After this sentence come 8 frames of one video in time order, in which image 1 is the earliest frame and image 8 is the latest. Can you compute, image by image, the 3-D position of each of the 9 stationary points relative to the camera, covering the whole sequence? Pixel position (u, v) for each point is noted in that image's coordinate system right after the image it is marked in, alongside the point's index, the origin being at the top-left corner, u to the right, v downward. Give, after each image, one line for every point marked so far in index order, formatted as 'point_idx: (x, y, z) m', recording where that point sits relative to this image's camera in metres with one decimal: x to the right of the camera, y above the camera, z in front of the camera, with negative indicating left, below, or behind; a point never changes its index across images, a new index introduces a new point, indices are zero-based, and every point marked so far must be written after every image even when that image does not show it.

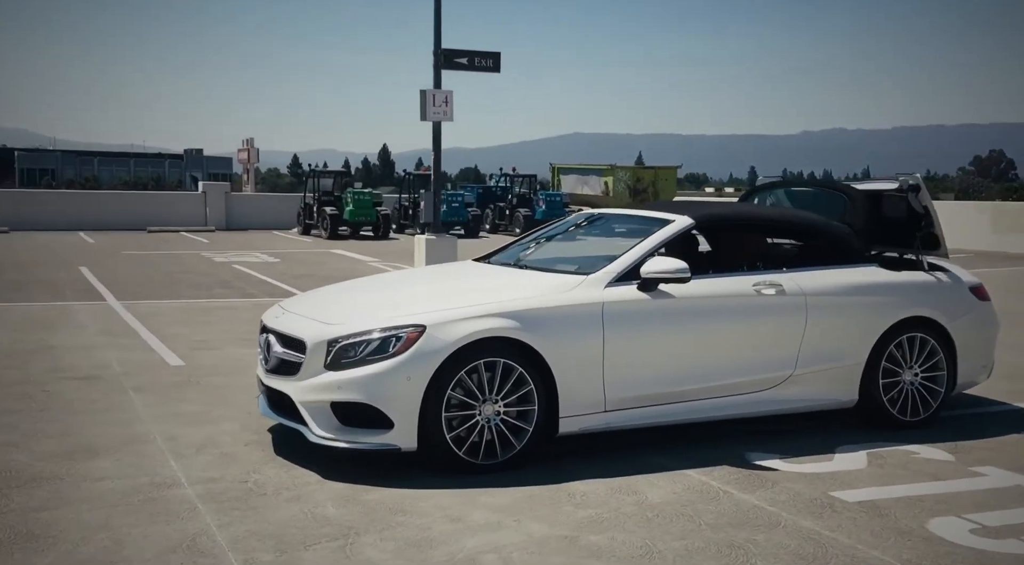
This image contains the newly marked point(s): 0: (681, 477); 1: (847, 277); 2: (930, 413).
0: (+0.9, -1.0, +4.6) m
1: (+2.2, 0.0, +5.9) m
2: (+2.9, -0.9, +6.0) m
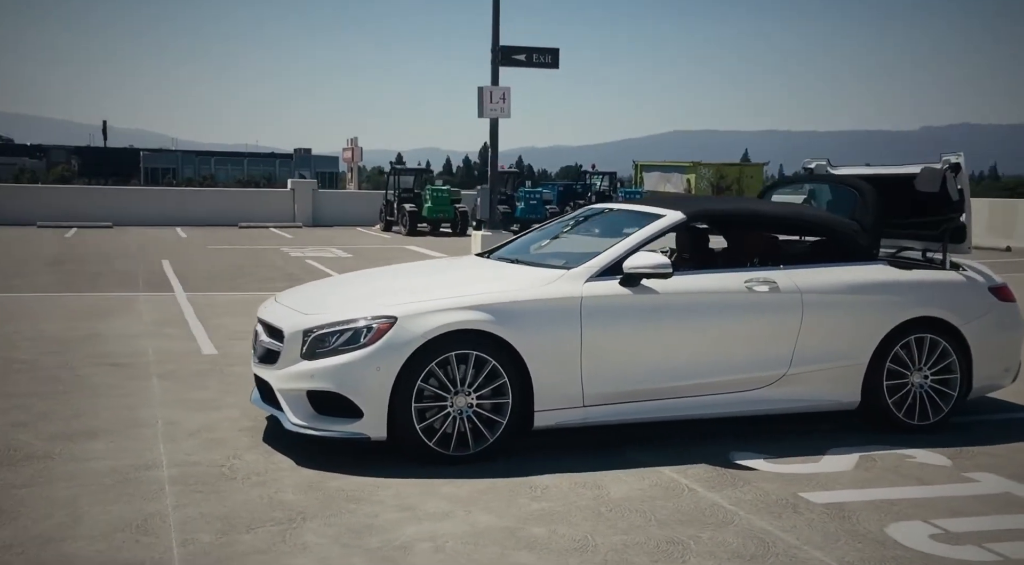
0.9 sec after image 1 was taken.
0: (+0.7, -1.0, +4.6) m
1: (+2.2, 0.0, +5.7) m
2: (+2.8, -0.9, +5.8) m
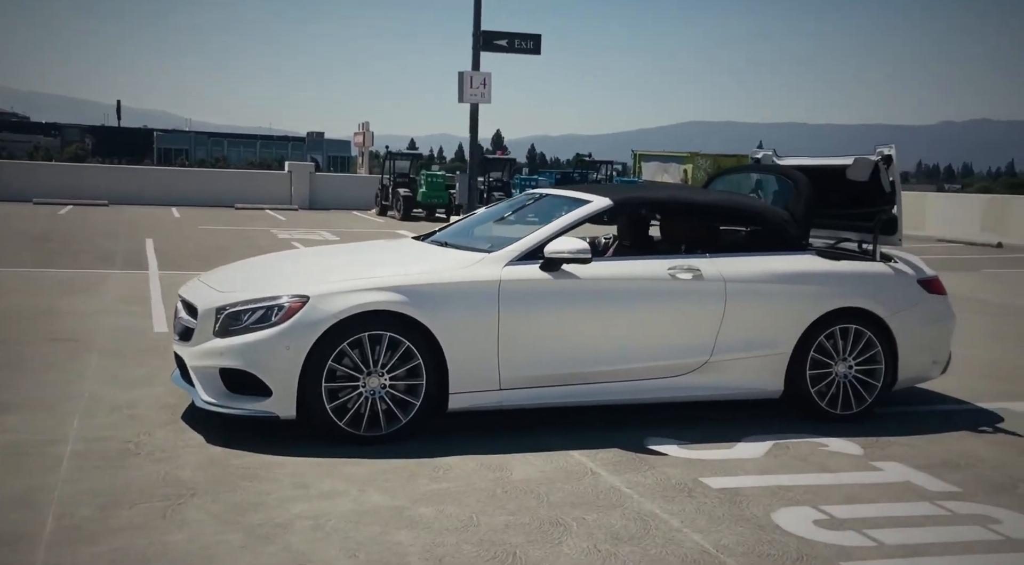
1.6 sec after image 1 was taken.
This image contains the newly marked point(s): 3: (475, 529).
0: (+0.3, -0.9, +4.6) m
1: (+1.7, +0.1, +5.7) m
2: (+2.3, -0.8, +5.9) m
3: (-0.1, -1.0, +3.4) m
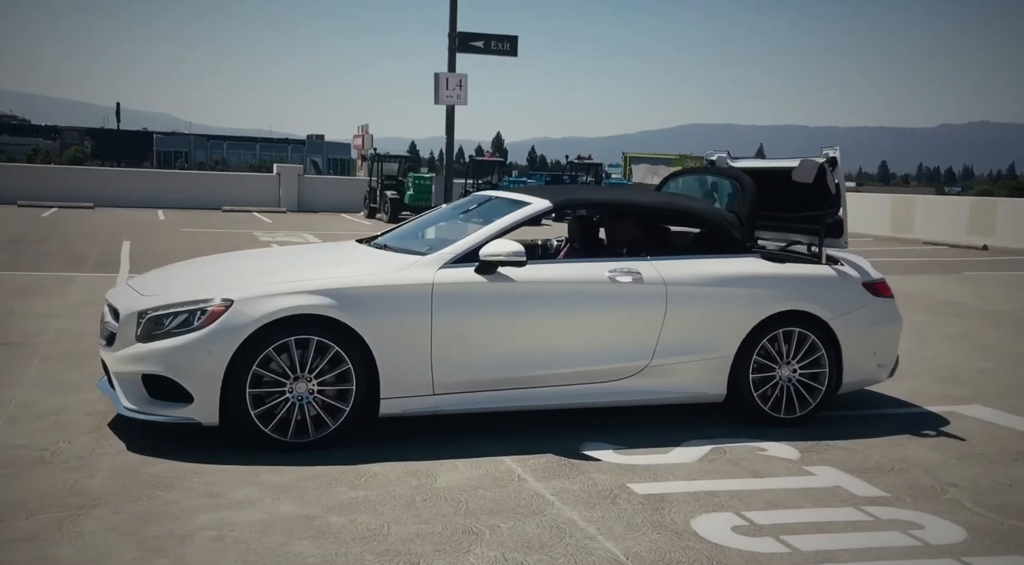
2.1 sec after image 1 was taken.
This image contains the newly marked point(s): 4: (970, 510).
0: (-0.1, -0.9, +4.5) m
1: (+1.3, +0.1, +5.7) m
2: (+2.0, -0.9, +5.8) m
3: (-0.5, -1.0, +3.4) m
4: (+2.1, -1.0, +4.1) m
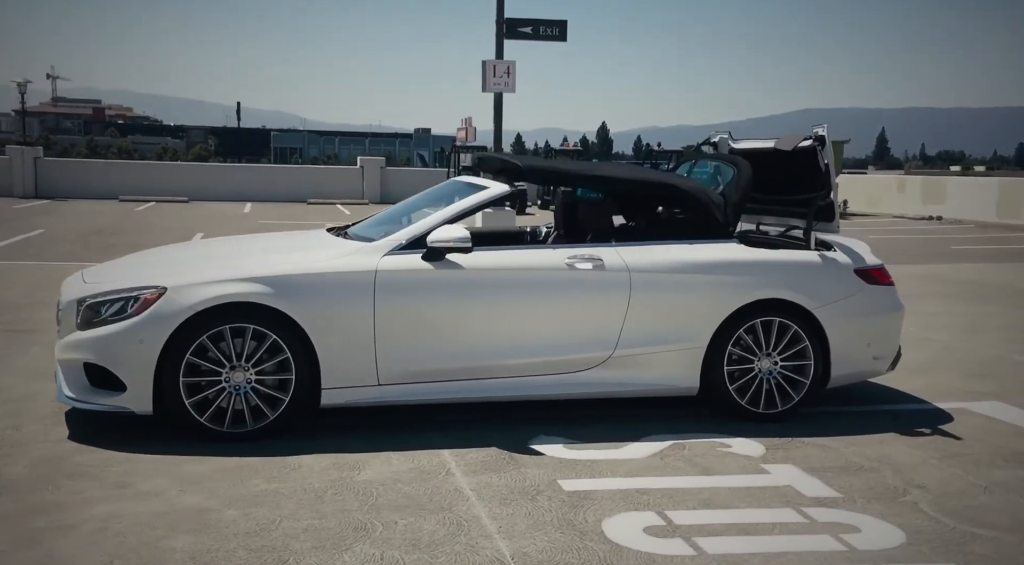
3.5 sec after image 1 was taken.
0: (-0.4, -0.9, +4.4) m
1: (+1.1, +0.2, +5.4) m
2: (+1.7, -0.8, +5.5) m
3: (-0.9, -0.9, +3.2) m
4: (+1.7, -1.0, +3.7) m
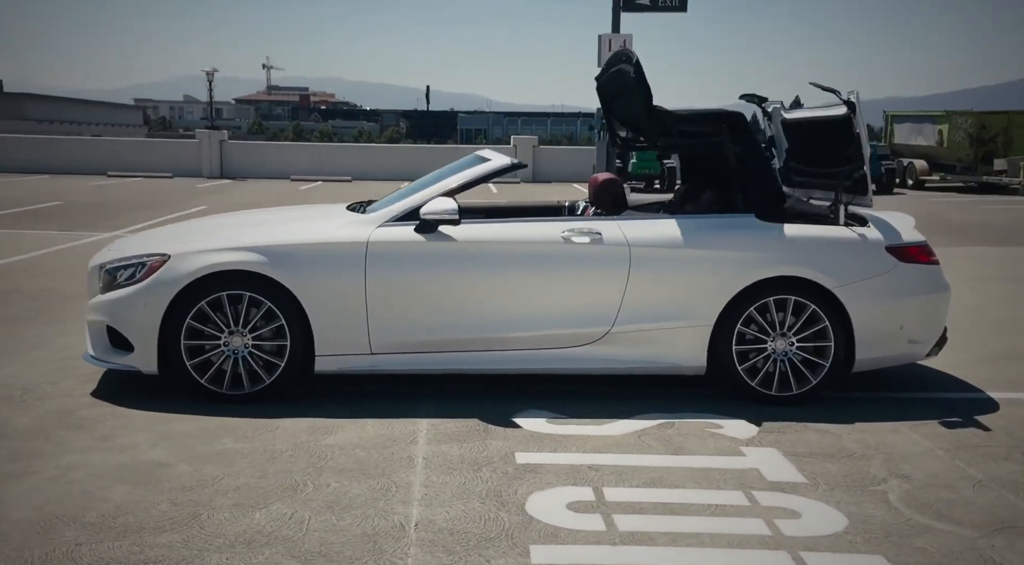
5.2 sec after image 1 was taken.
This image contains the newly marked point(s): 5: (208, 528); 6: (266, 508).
0: (-0.6, -0.7, +4.5) m
1: (+1.1, +0.3, +5.2) m
2: (+1.8, -0.6, +5.3) m
3: (-1.2, -0.8, +3.4) m
4: (+1.5, -0.9, +3.5) m
5: (-1.0, -0.8, +3.0) m
6: (-0.9, -0.8, +3.2) m
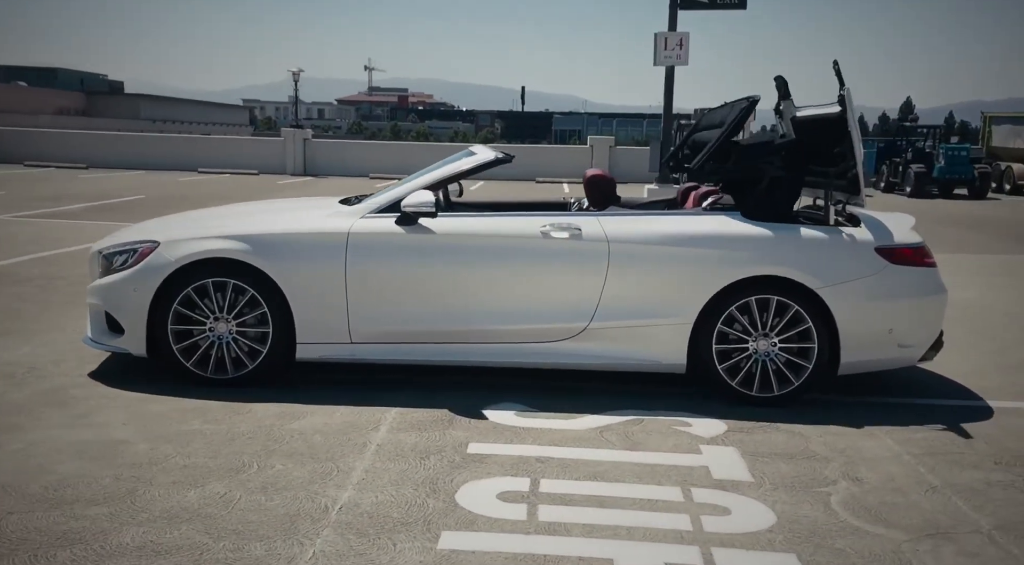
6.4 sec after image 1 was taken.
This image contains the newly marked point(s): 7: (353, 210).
0: (-0.7, -0.7, +4.6) m
1: (+1.0, +0.3, +5.2) m
2: (+1.6, -0.6, +5.2) m
3: (-1.5, -0.7, +3.6) m
4: (+1.2, -0.9, +3.5) m
5: (-1.3, -0.8, +3.1) m
6: (-1.2, -0.8, +3.3) m
7: (-0.9, +0.4, +5.2) m
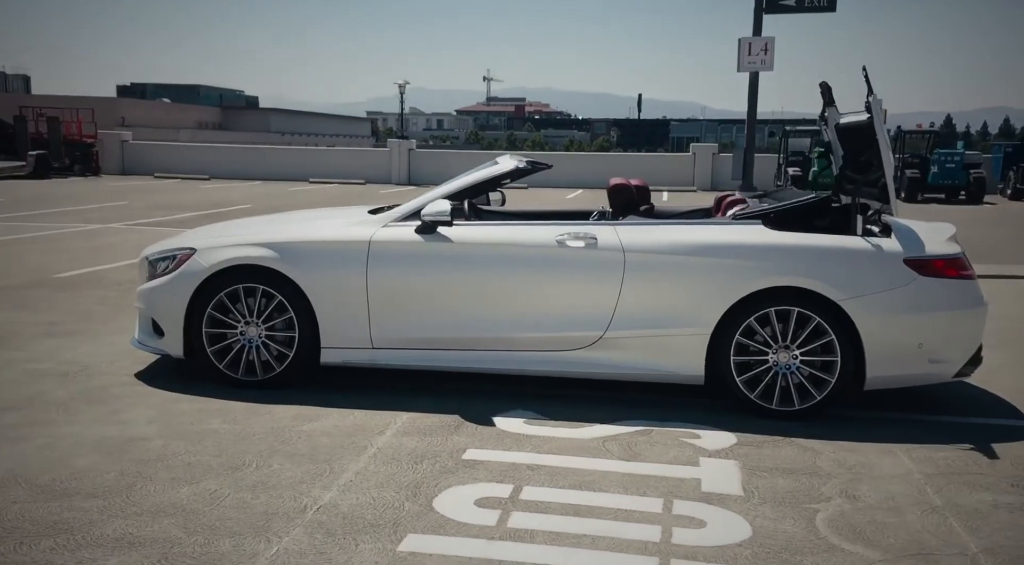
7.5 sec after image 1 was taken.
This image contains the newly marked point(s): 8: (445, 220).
0: (-0.7, -0.7, +4.7) m
1: (+1.1, +0.3, +5.2) m
2: (+1.7, -0.7, +5.1) m
3: (-1.5, -0.8, +3.8) m
4: (+1.1, -0.9, +3.4) m
5: (-1.4, -0.8, +3.3) m
6: (-1.2, -0.8, +3.5) m
7: (-0.8, +0.4, +5.3) m
8: (-0.3, +0.3, +5.0) m
